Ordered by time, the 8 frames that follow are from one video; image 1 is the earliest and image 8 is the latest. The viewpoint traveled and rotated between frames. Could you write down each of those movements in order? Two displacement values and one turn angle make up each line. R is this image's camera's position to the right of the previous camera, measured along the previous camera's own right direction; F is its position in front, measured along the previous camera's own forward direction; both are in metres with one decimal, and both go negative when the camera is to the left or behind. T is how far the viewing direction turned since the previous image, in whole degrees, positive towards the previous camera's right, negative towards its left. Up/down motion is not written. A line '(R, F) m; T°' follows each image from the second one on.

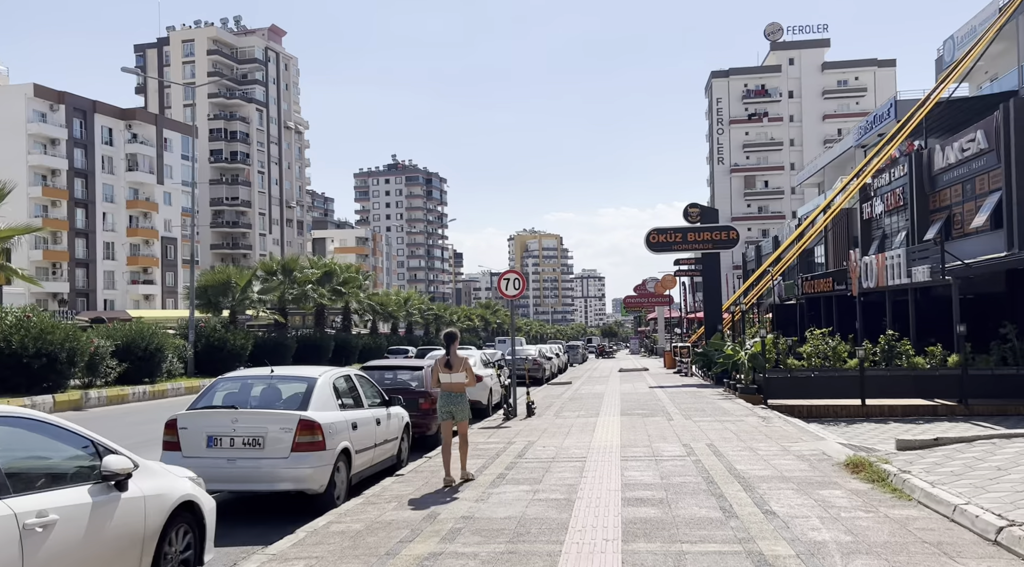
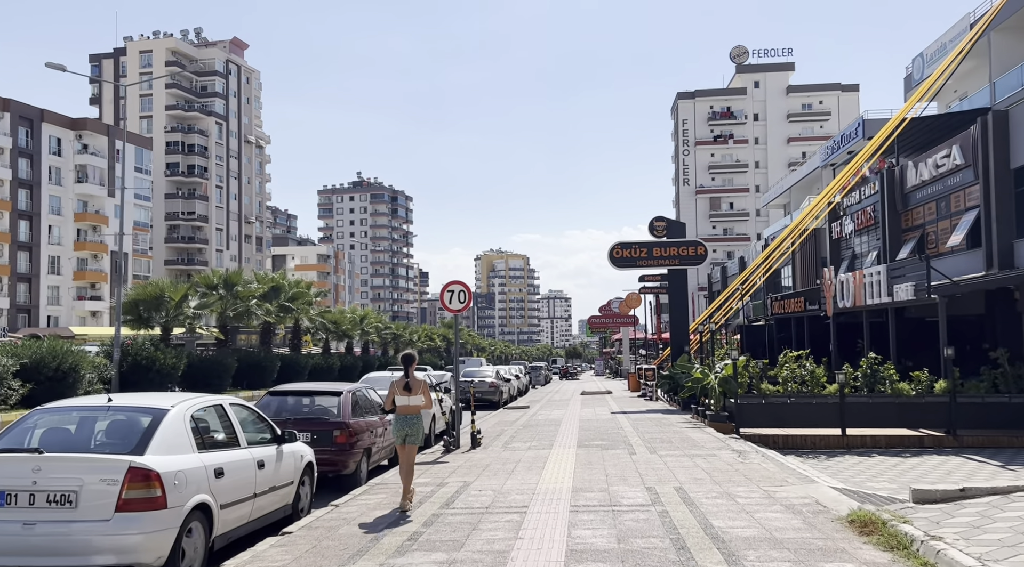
(+0.4, +1.8) m; +3°
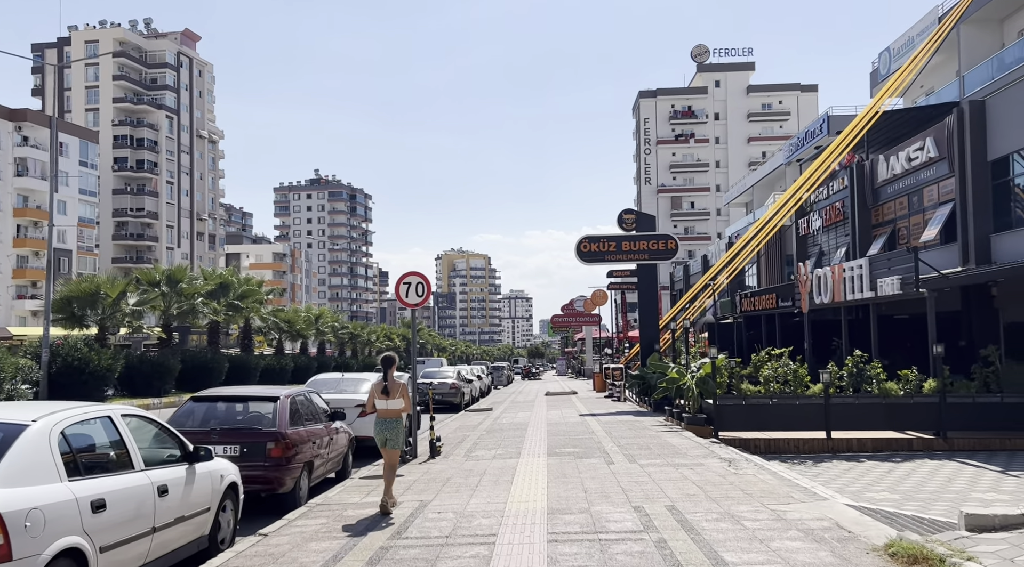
(0.0, +1.3) m; +3°
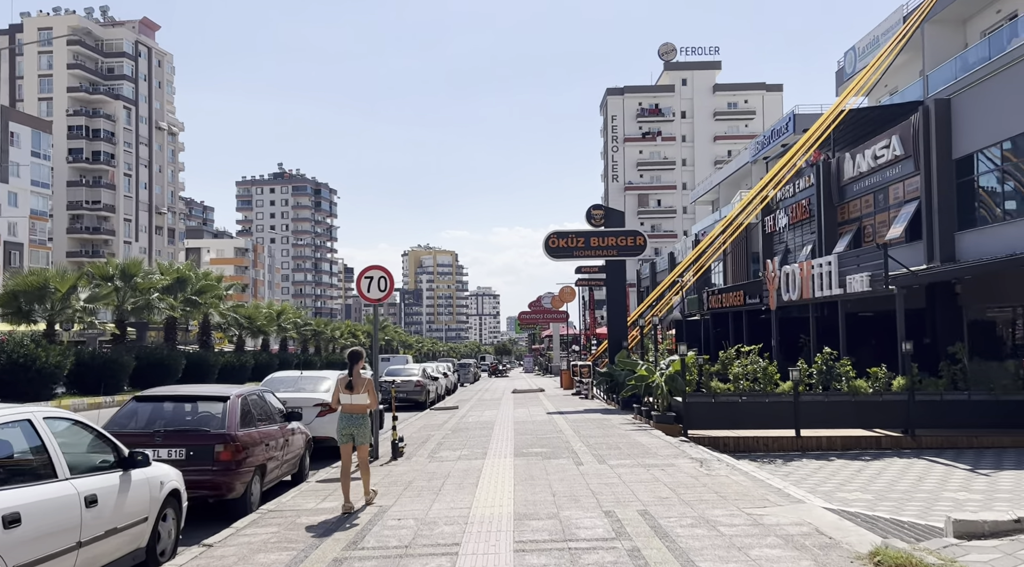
(0.0, +0.4) m; +3°
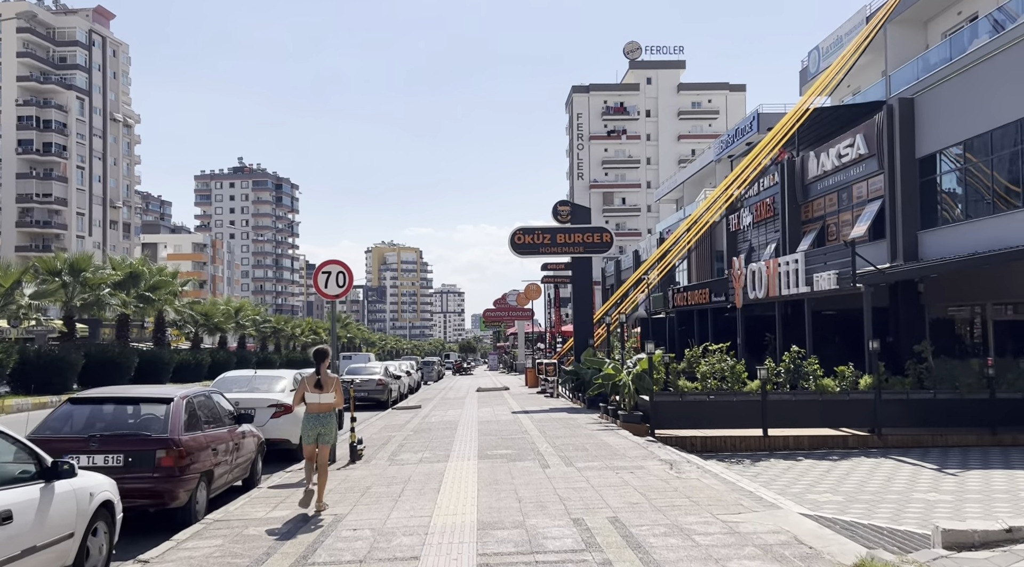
(0.0, +0.4) m; +3°
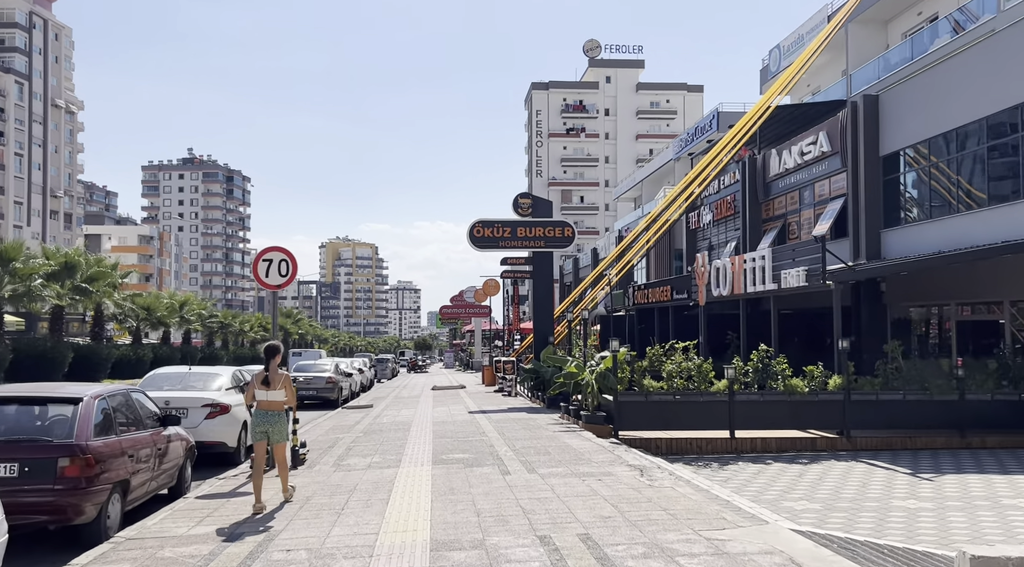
(0.0, +0.8) m; +3°
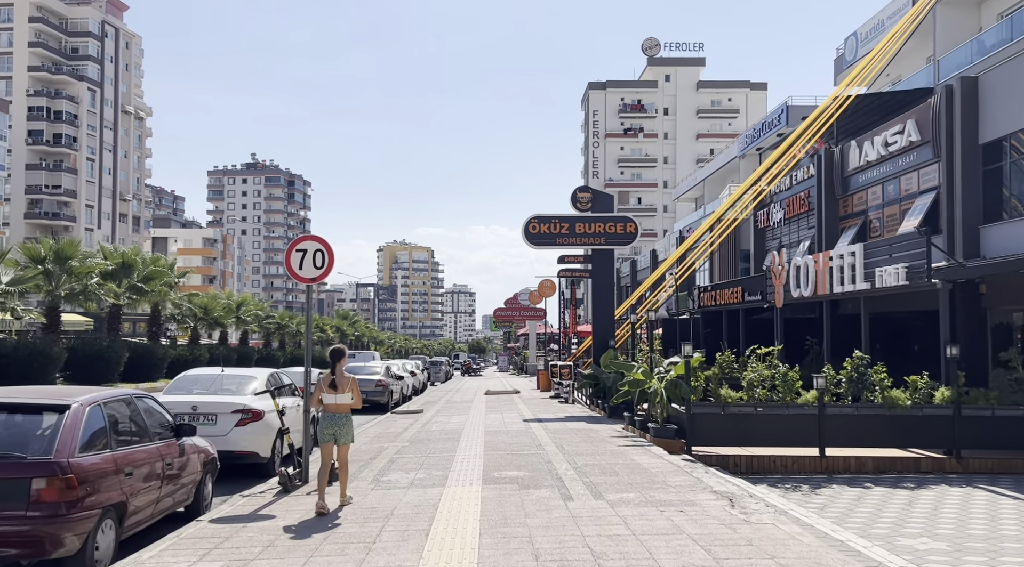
(-0.1, +1.3) m; -4°
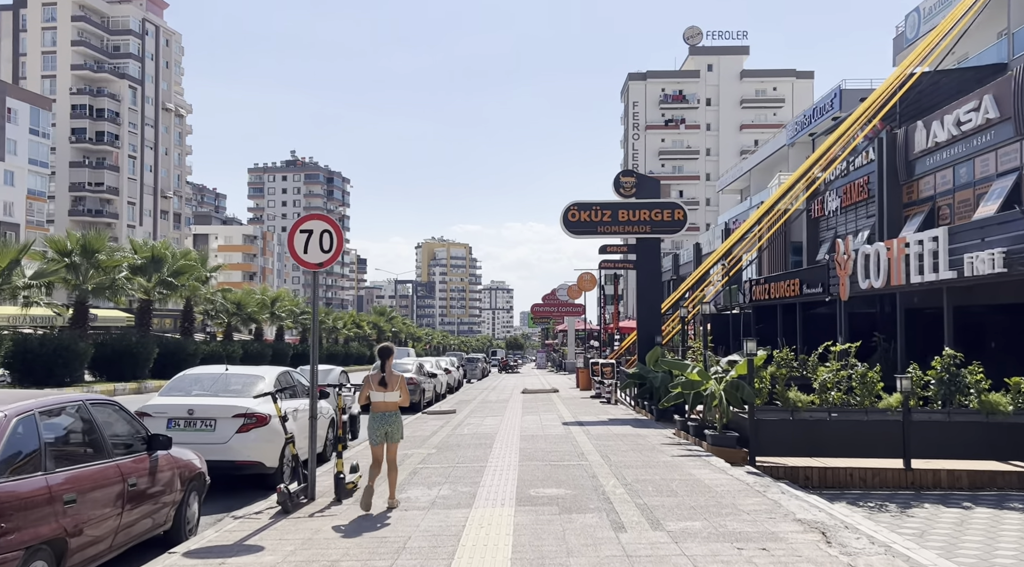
(0.0, +1.3) m; -3°
